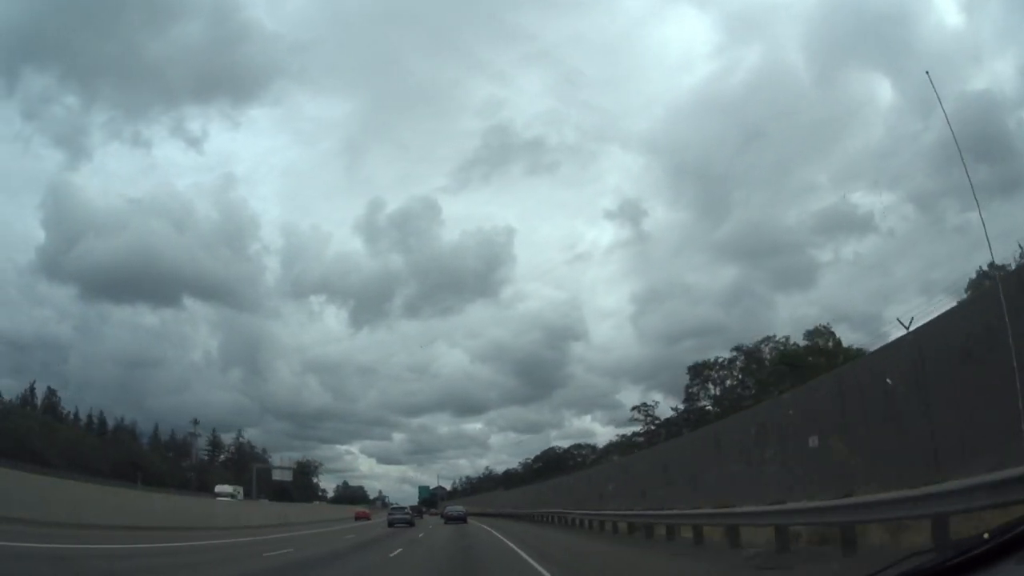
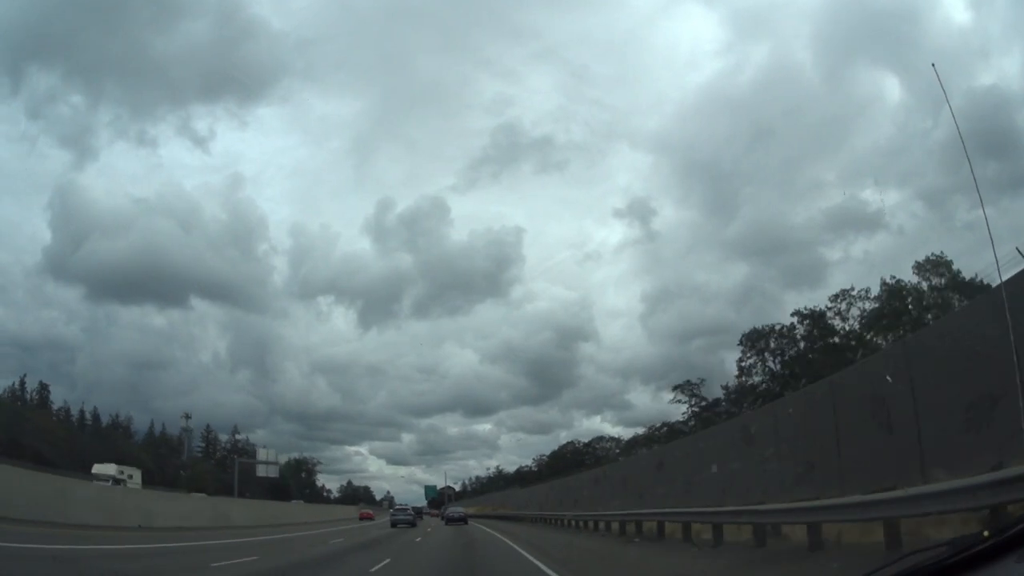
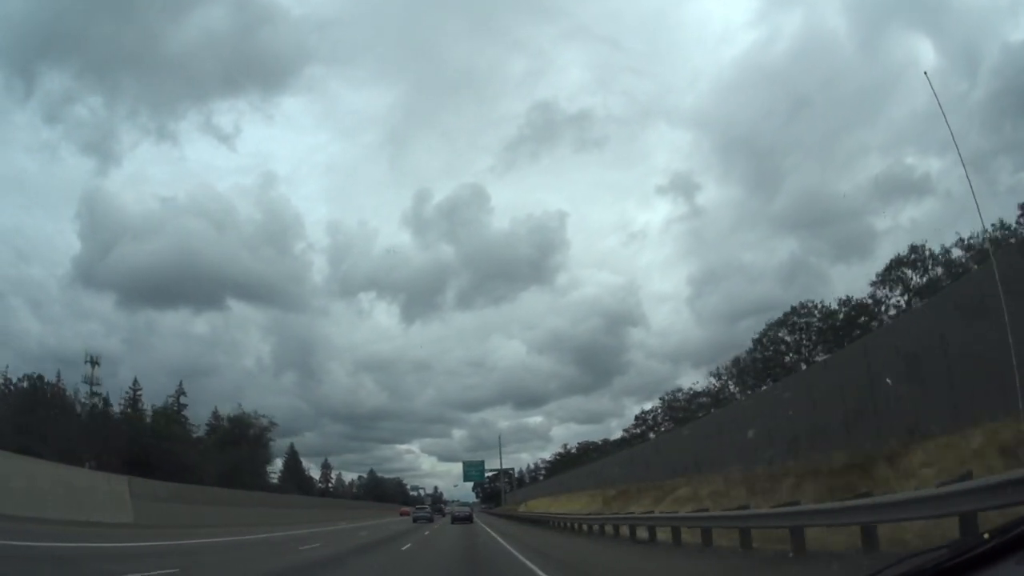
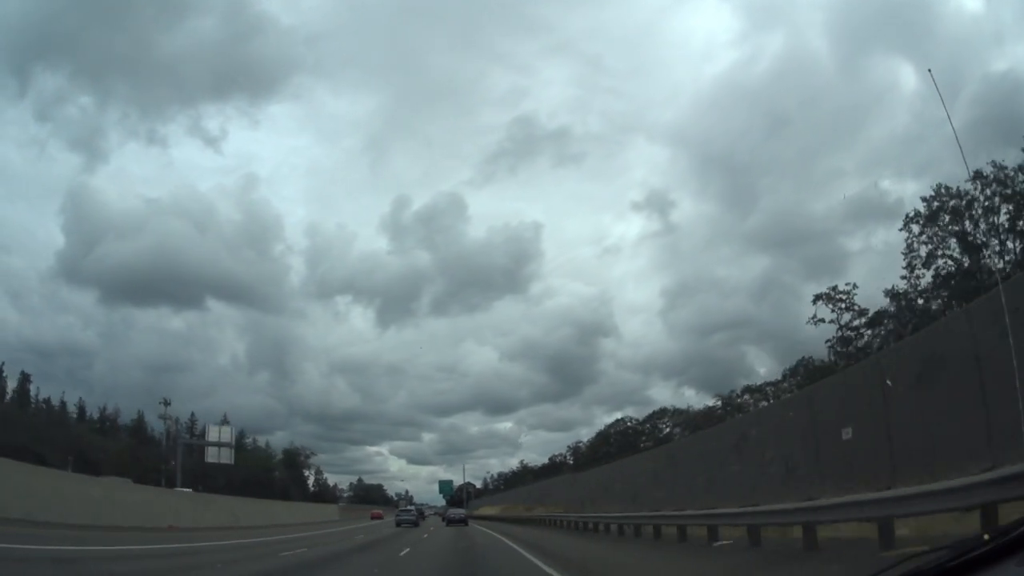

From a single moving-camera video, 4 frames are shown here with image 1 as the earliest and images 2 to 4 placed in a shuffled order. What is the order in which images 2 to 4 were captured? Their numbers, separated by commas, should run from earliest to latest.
2, 4, 3
